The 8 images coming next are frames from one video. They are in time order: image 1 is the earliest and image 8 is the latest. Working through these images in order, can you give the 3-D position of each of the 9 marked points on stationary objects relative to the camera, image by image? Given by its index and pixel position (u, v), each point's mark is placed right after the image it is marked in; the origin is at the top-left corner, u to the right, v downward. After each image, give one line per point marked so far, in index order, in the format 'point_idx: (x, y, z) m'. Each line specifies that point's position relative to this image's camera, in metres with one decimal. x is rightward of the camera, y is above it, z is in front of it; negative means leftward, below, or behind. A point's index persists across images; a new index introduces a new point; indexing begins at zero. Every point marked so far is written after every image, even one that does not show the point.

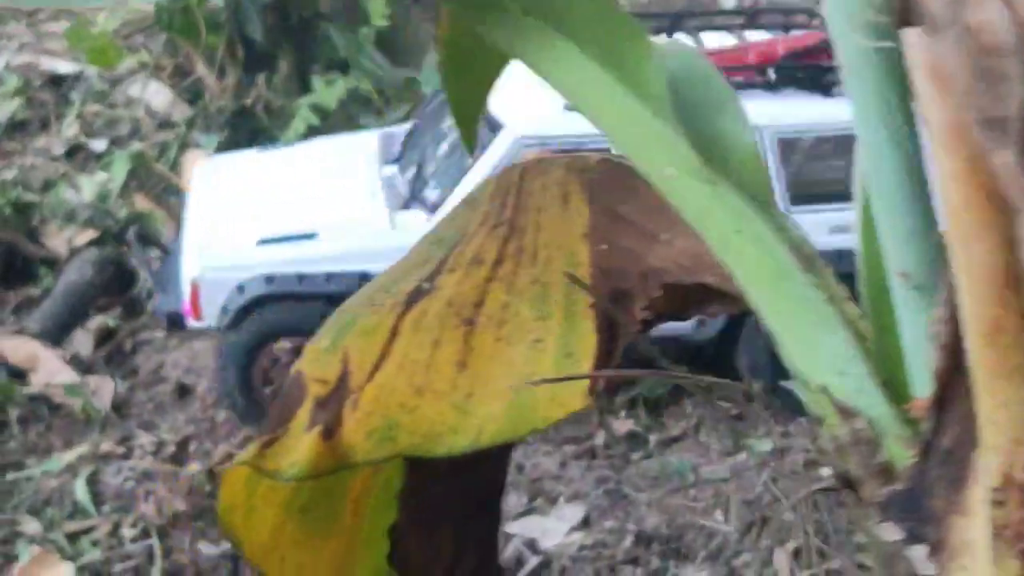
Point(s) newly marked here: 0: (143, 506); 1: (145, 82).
0: (-1.1, -0.7, +4.2) m
1: (-2.1, +1.2, +7.7) m
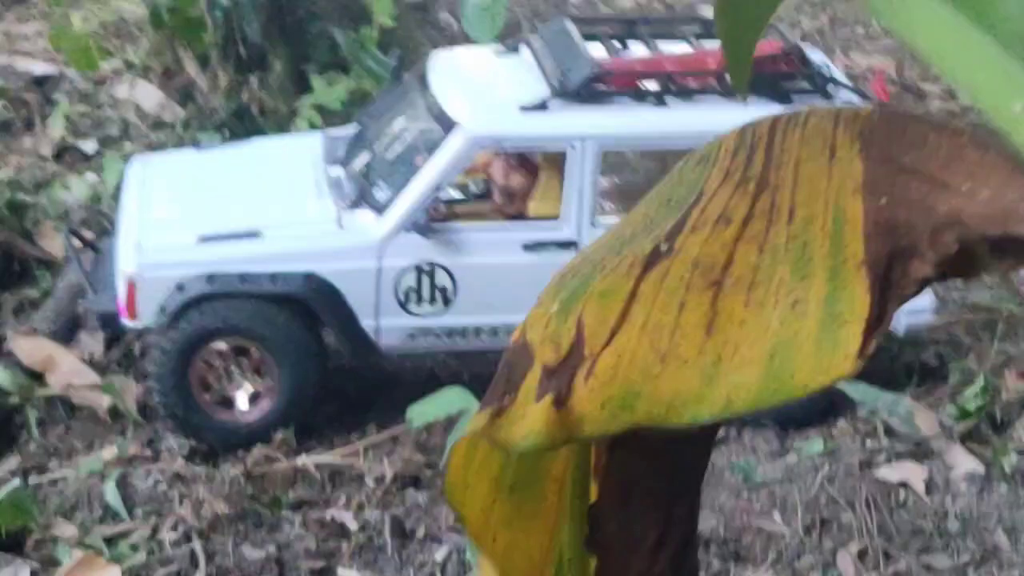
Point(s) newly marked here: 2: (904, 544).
0: (-1.0, -0.7, +4.1) m
1: (-2.1, +1.2, +7.5) m
2: (+1.1, -0.7, +3.9) m
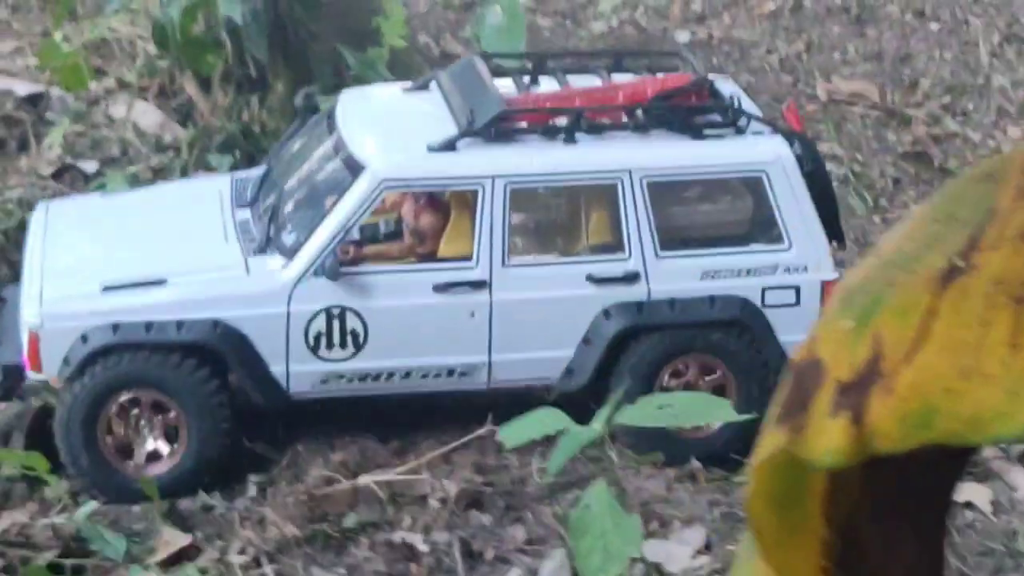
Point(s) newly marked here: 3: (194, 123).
0: (-0.8, -0.7, +4.0) m
1: (-2.1, +1.0, +7.4) m
2: (+1.3, -0.8, +3.9) m
3: (-1.7, +0.9, +7.2) m
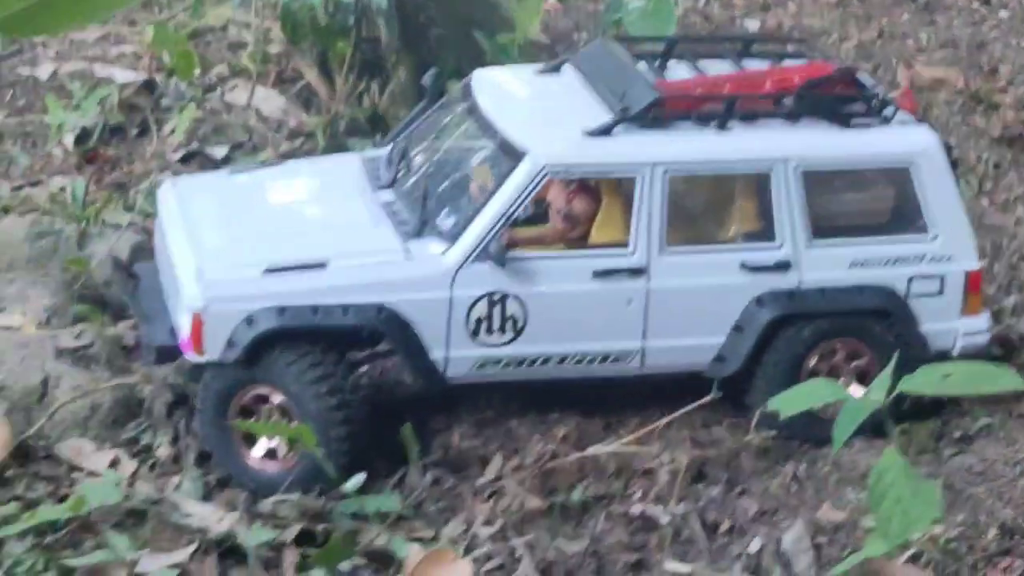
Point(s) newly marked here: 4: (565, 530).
0: (-0.1, -0.6, +4.1) m
1: (-1.5, +1.1, +7.4) m
2: (+2.0, -0.7, +4.0) m
3: (-1.0, +1.0, +7.2) m
4: (+0.2, -0.7, +4.0) m
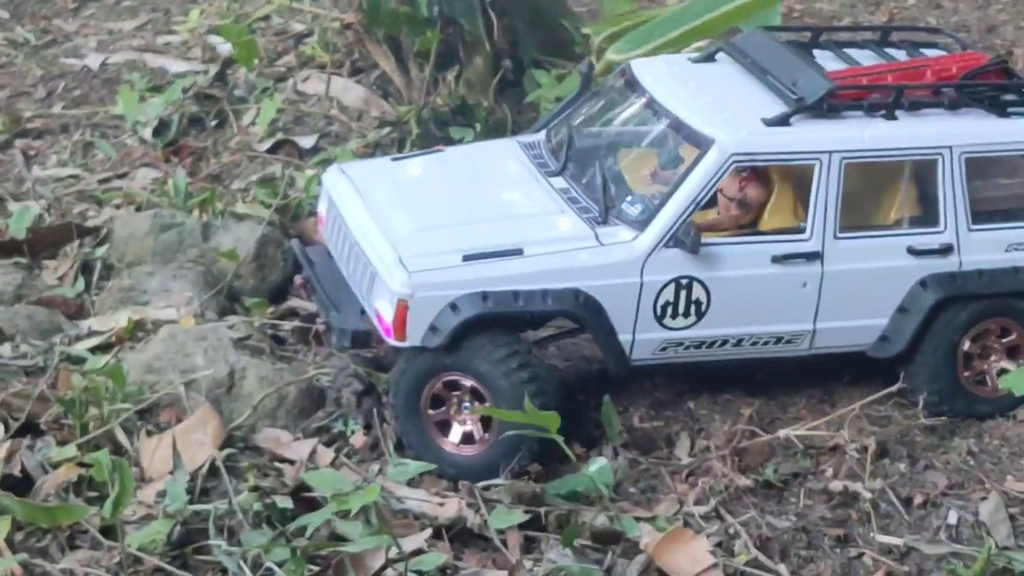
0: (+0.5, -0.6, +4.2) m
1: (-1.1, +1.2, +7.5) m
2: (+2.6, -0.6, +4.3) m
3: (-0.6, +1.0, +7.3) m
4: (+0.8, -0.7, +4.1) m
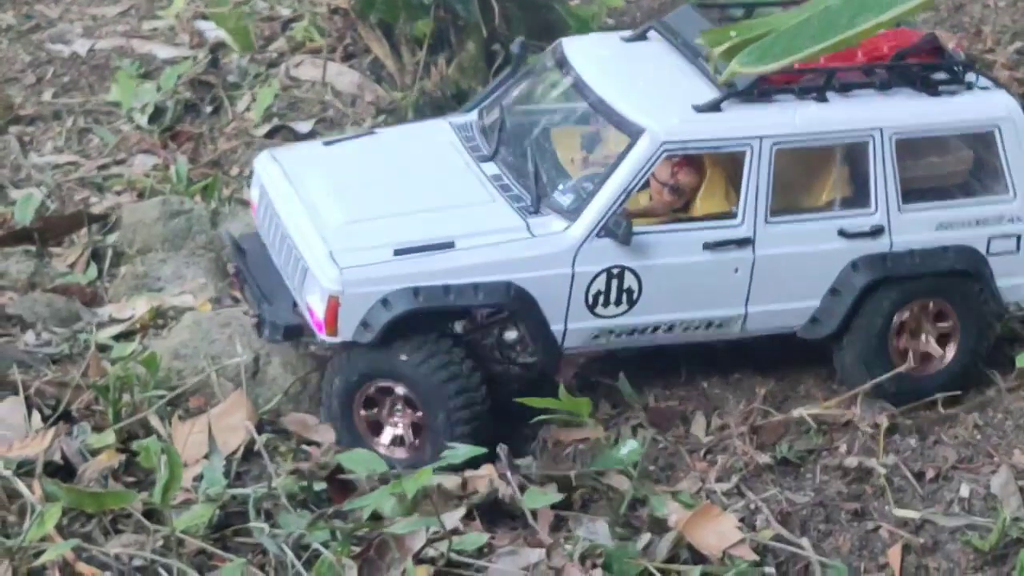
0: (+0.6, -0.6, +4.3) m
1: (-1.2, +1.3, +7.5) m
2: (+2.7, -0.6, +4.5) m
3: (-0.7, +1.1, +7.3) m
4: (+0.9, -0.6, +4.3) m
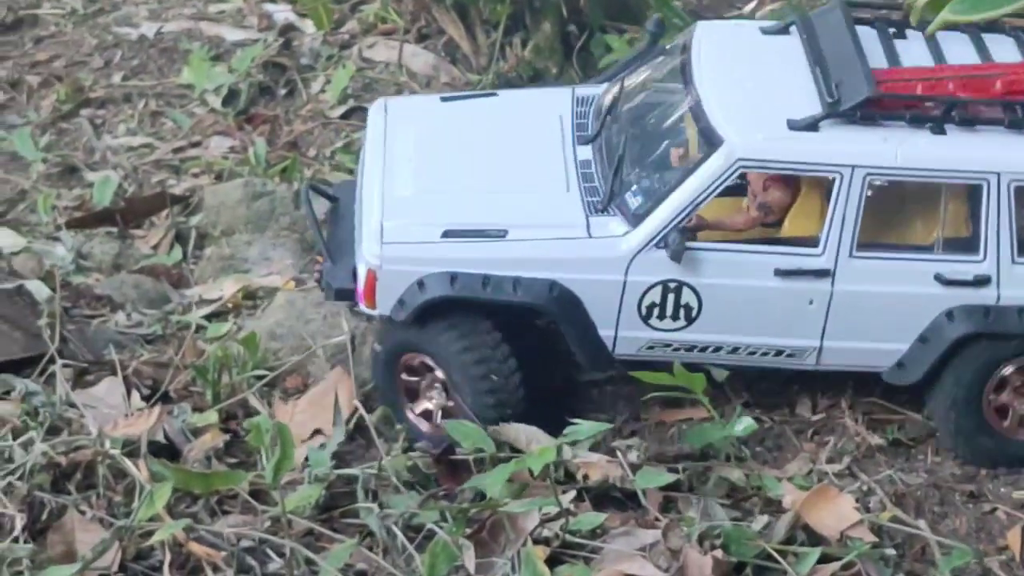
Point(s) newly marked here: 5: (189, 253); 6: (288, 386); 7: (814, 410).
0: (+0.9, -0.5, +4.2) m
1: (-0.8, +1.4, +7.4) m
2: (+3.0, -0.5, +4.3) m
3: (-0.3, +1.2, +7.2) m
4: (+1.2, -0.5, +4.2) m
5: (-1.3, +0.1, +5.5) m
6: (-0.7, -0.3, +4.3) m
7: (+1.0, -0.4, +4.4) m
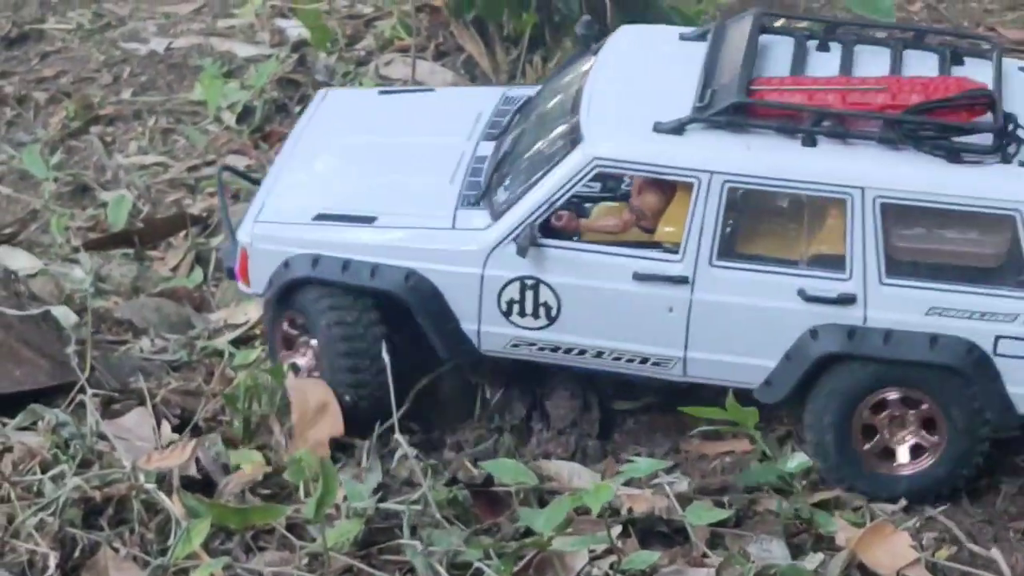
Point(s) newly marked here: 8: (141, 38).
0: (+1.0, -0.6, +4.1) m
1: (-0.7, +1.2, +7.3) m
2: (+3.2, -0.6, +4.2) m
3: (-0.2, +1.1, +7.1) m
4: (+1.3, -0.6, +4.1) m
5: (-1.2, +0.1, +5.4) m
6: (-0.6, -0.4, +4.2) m
7: (+1.1, -0.5, +4.3) m
8: (-2.2, +1.5, +8.0) m
